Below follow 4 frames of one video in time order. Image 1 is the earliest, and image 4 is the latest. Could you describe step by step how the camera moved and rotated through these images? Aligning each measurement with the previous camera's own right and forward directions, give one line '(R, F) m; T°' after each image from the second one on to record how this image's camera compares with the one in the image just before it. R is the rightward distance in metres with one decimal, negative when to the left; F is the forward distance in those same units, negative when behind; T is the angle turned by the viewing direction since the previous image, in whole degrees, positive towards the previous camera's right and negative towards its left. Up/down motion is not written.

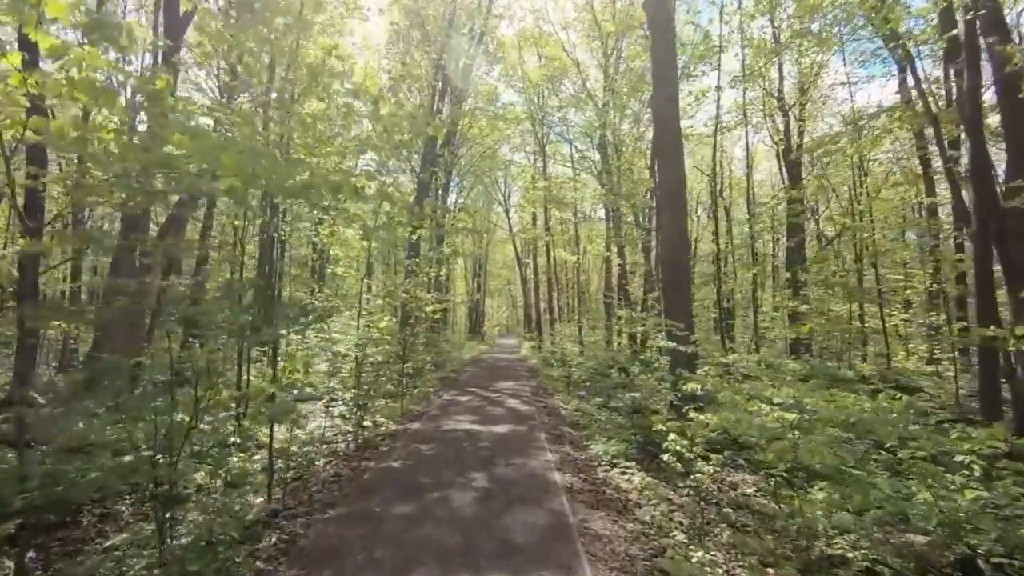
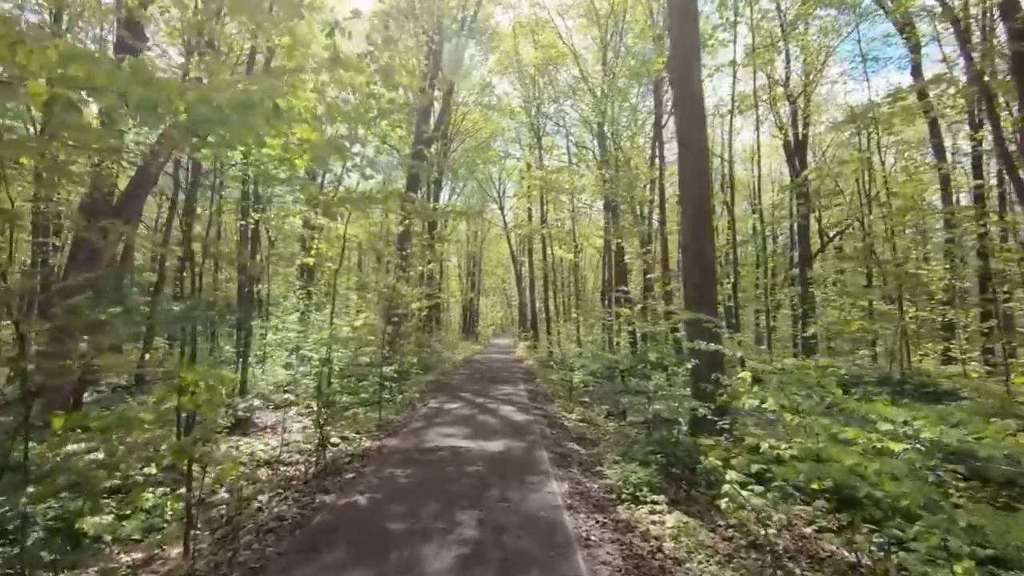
(0.0, +1.2) m; +1°
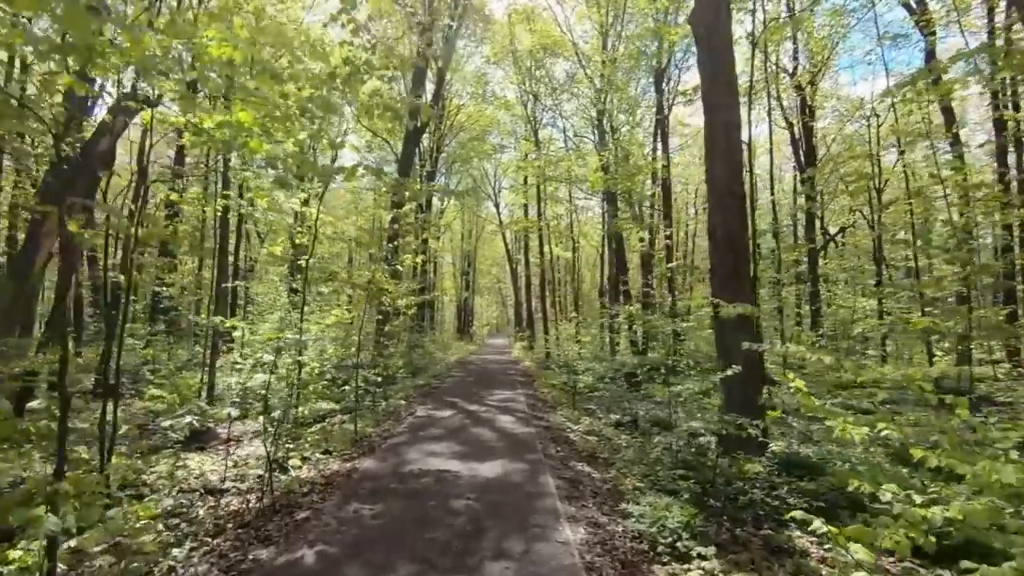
(0.0, +1.1) m; 0°
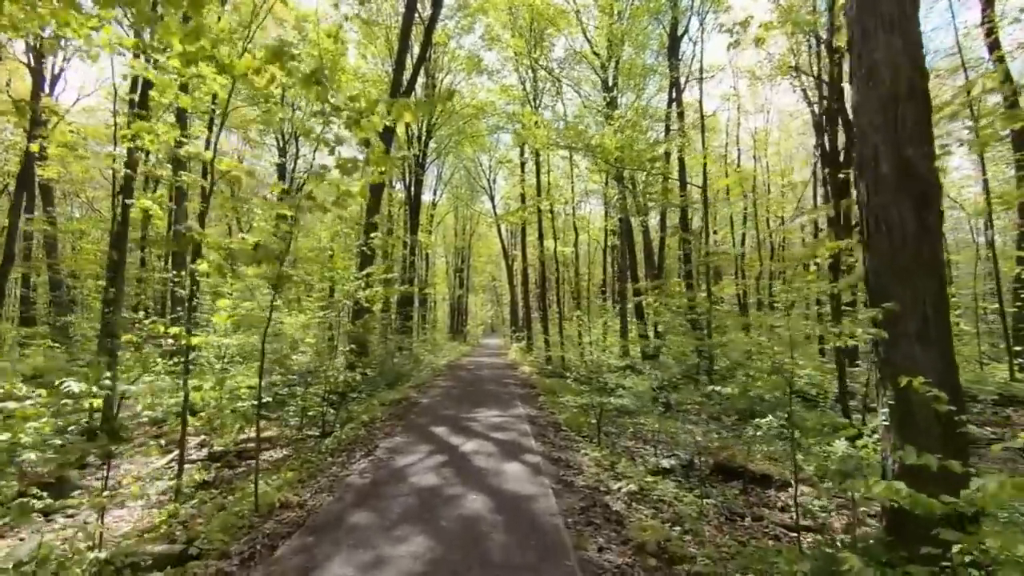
(-0.1, +2.7) m; +1°
